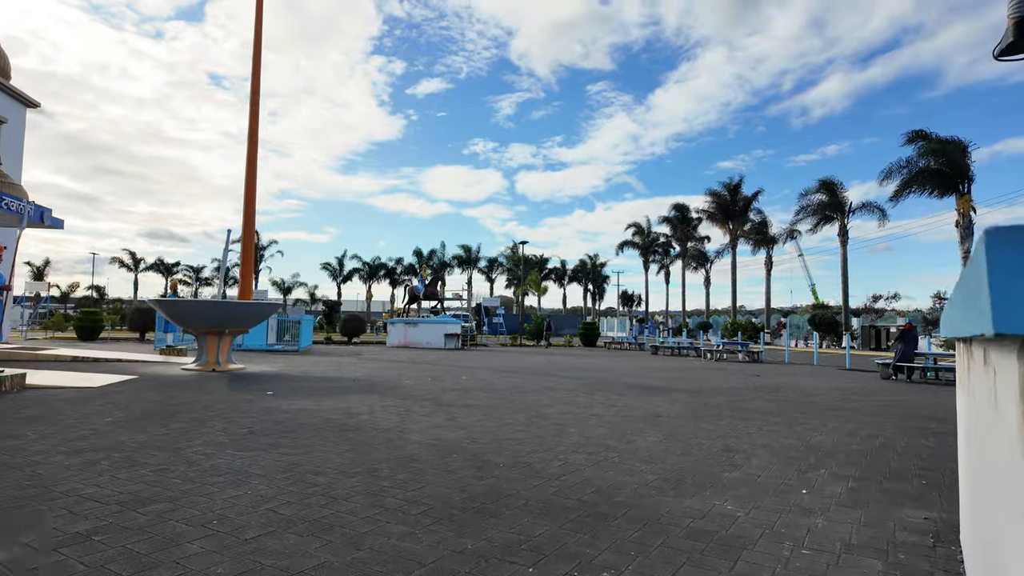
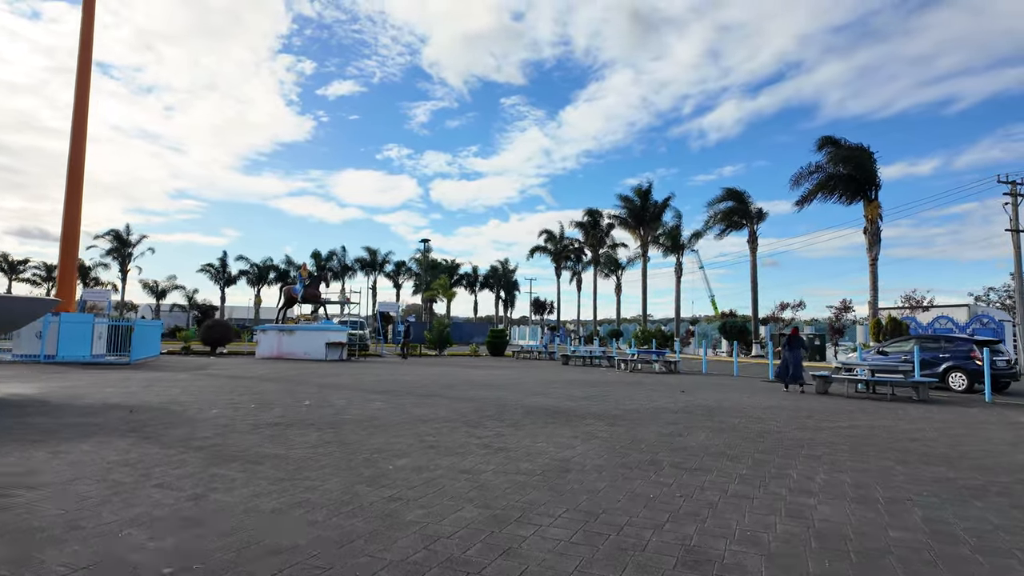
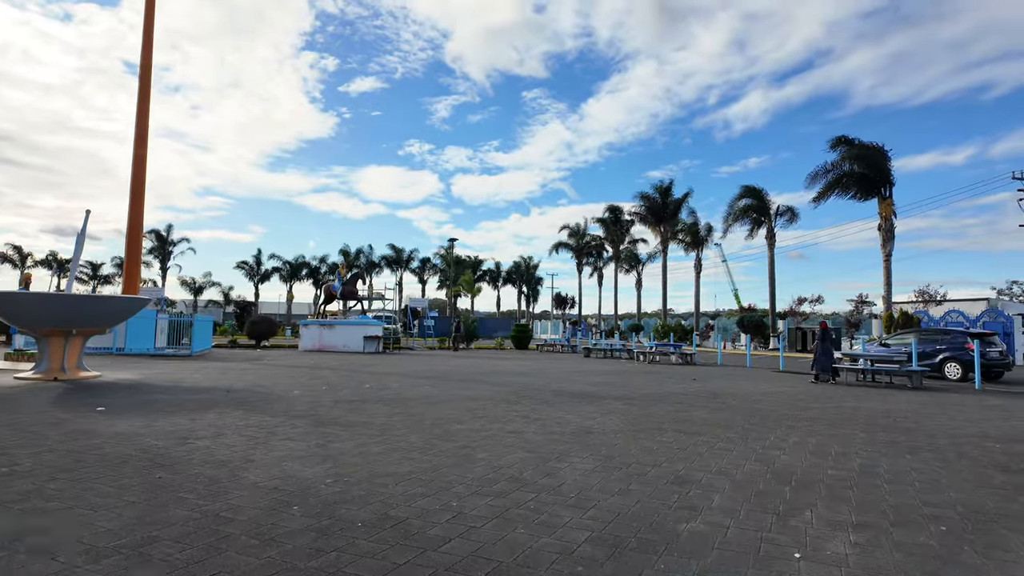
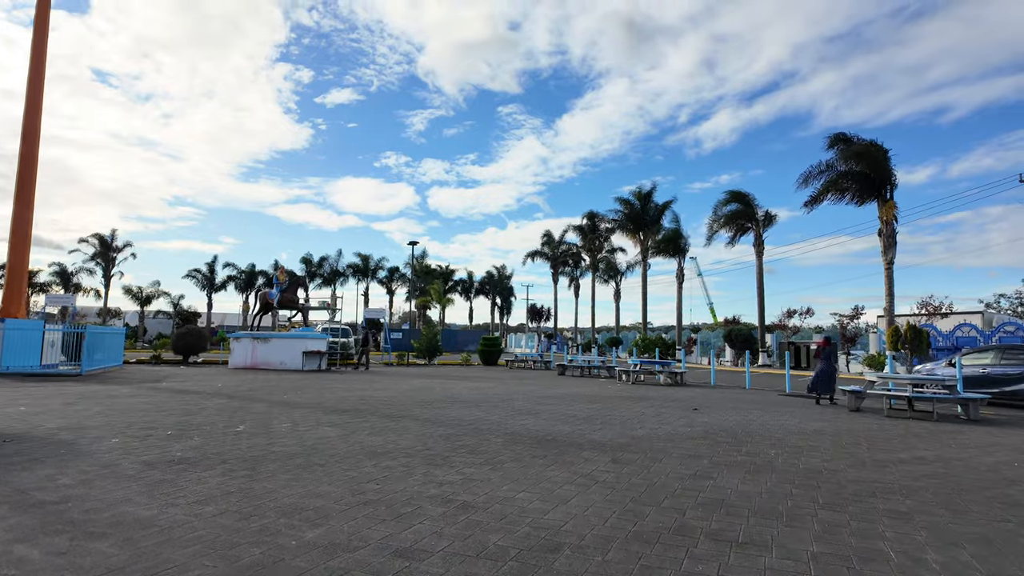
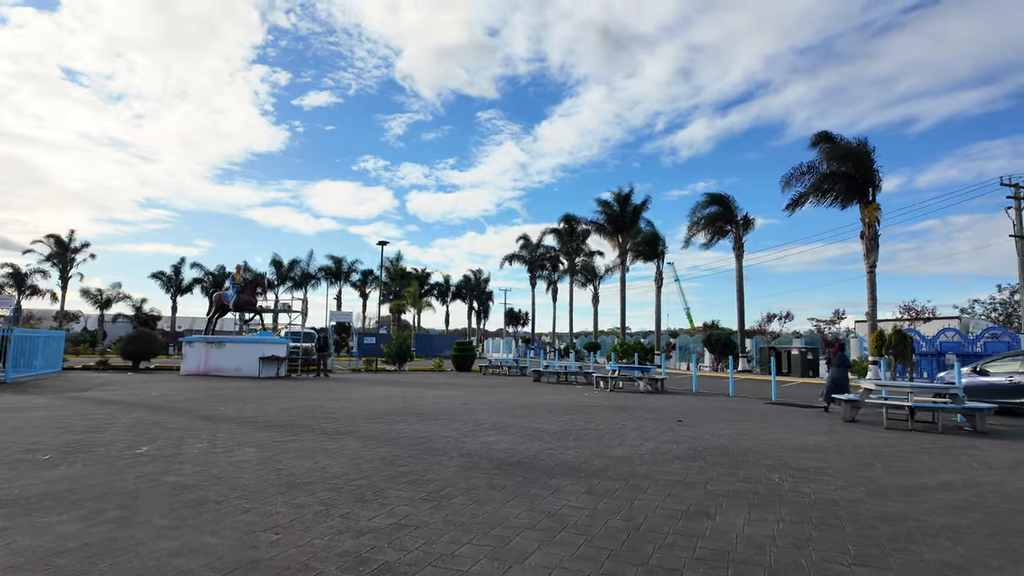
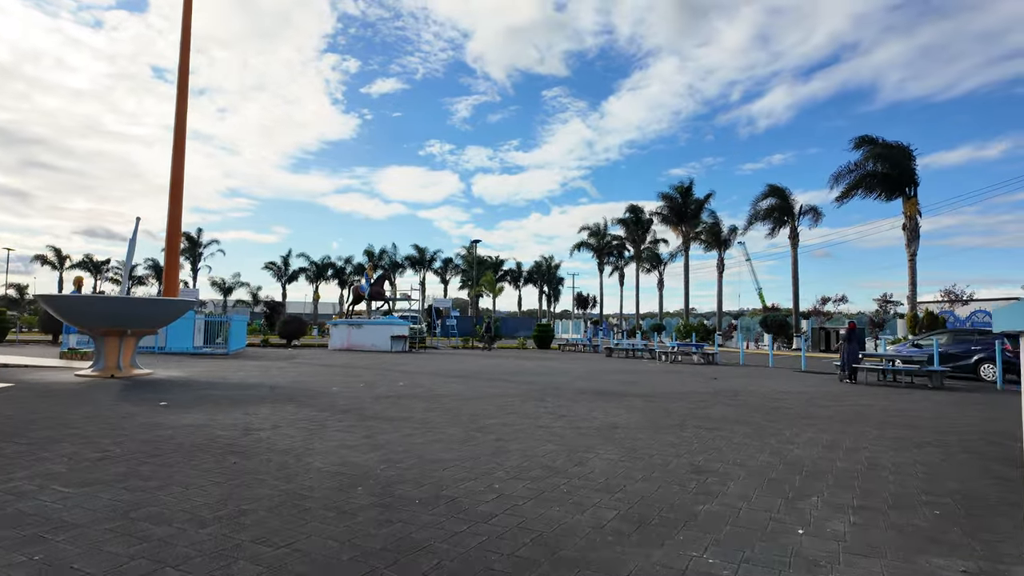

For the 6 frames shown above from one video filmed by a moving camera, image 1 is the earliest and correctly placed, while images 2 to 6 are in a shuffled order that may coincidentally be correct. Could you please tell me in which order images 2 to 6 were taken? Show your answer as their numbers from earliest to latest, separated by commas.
6, 3, 2, 4, 5
